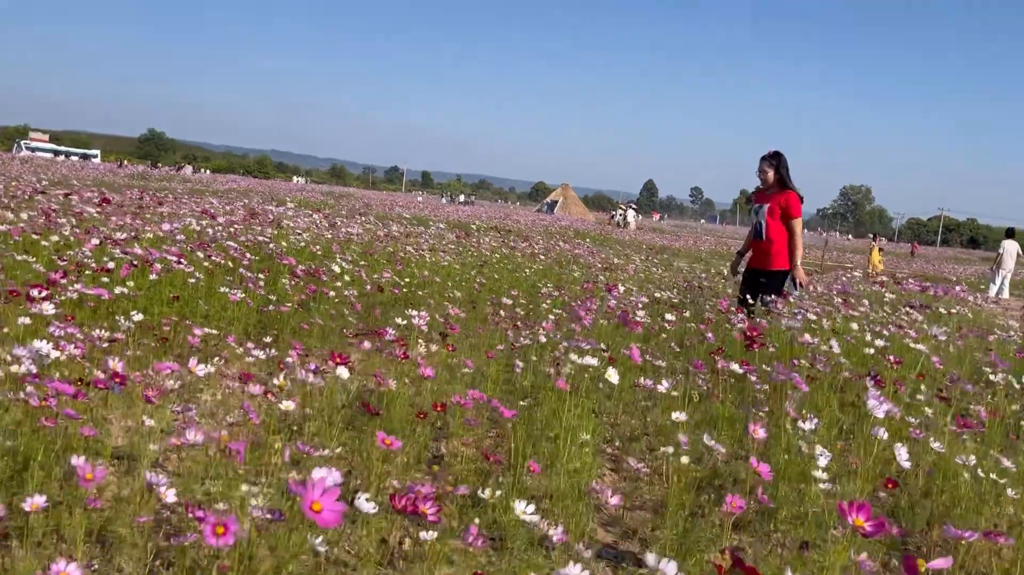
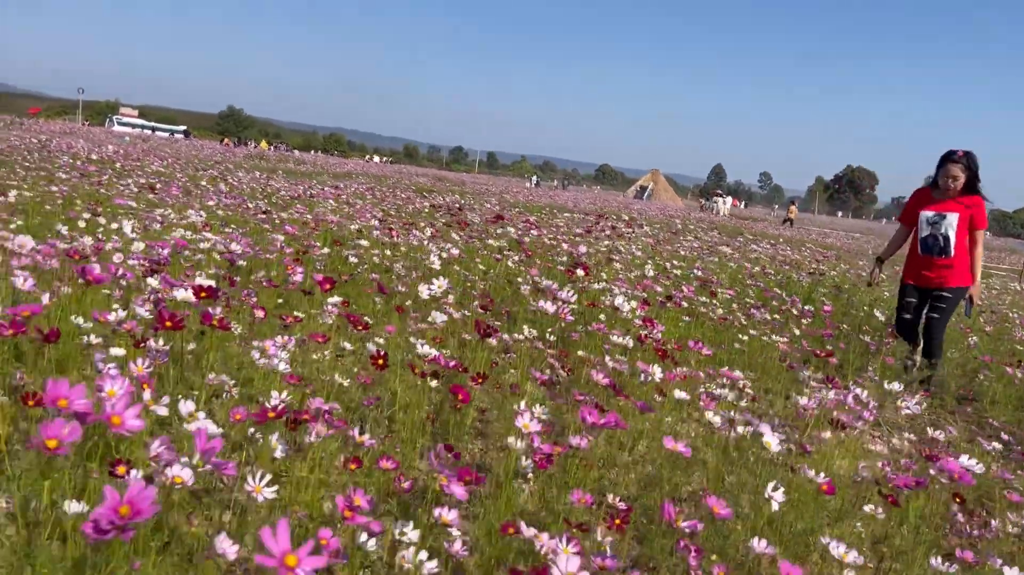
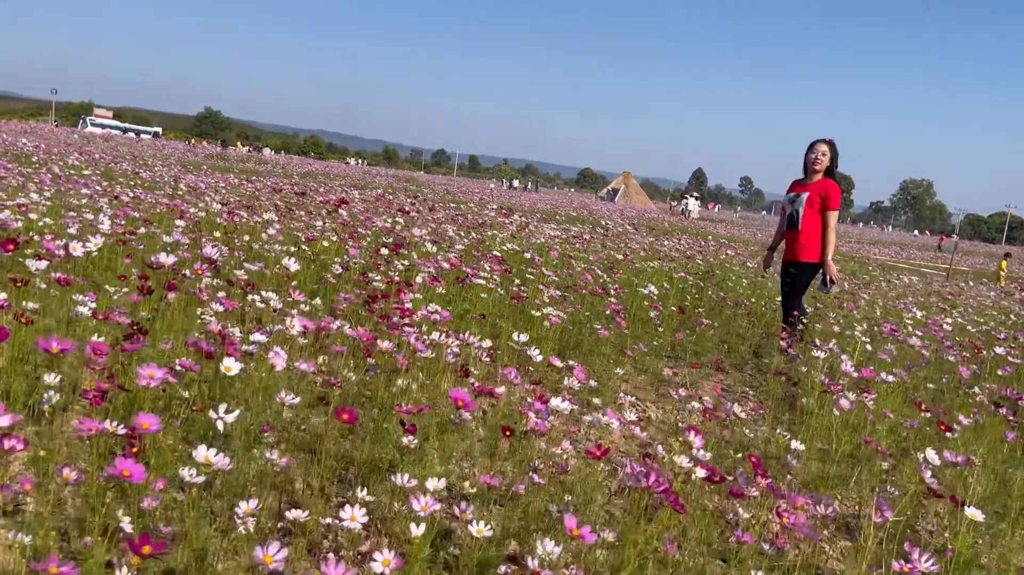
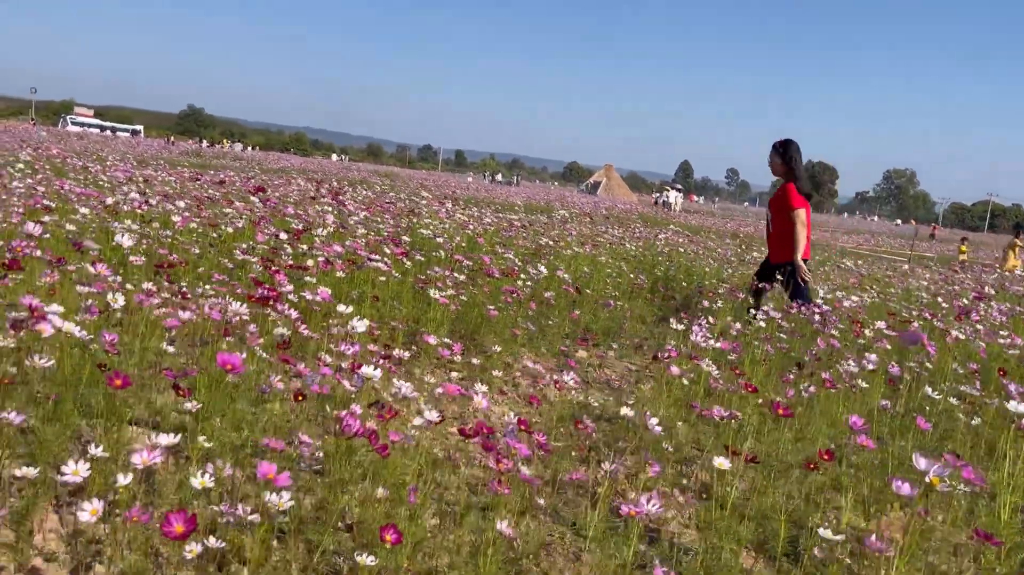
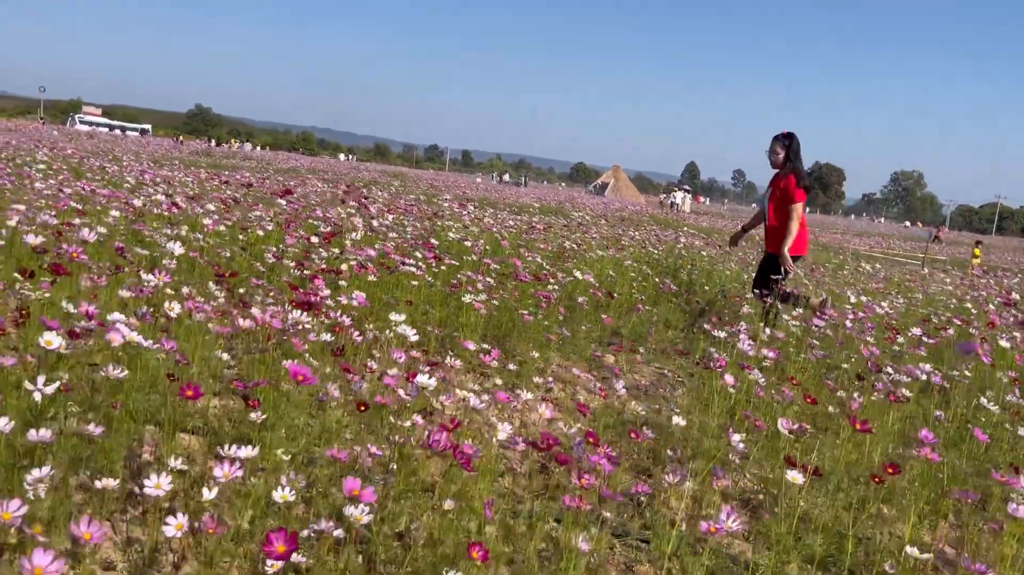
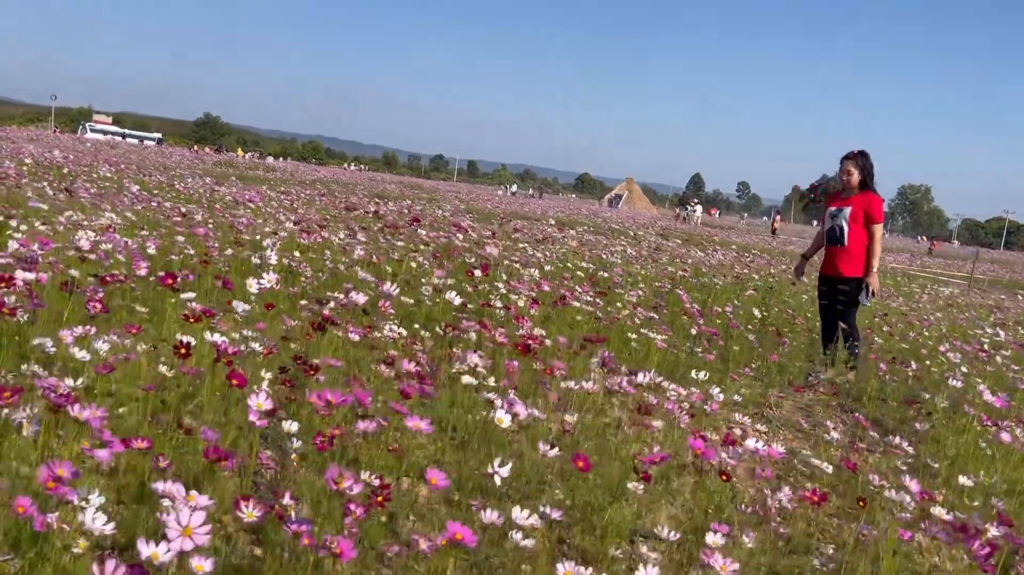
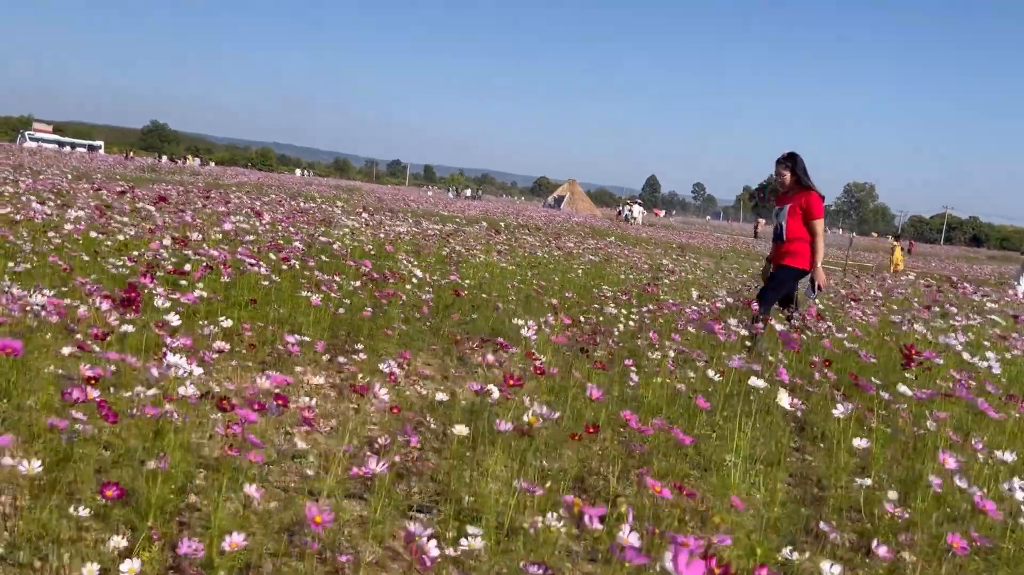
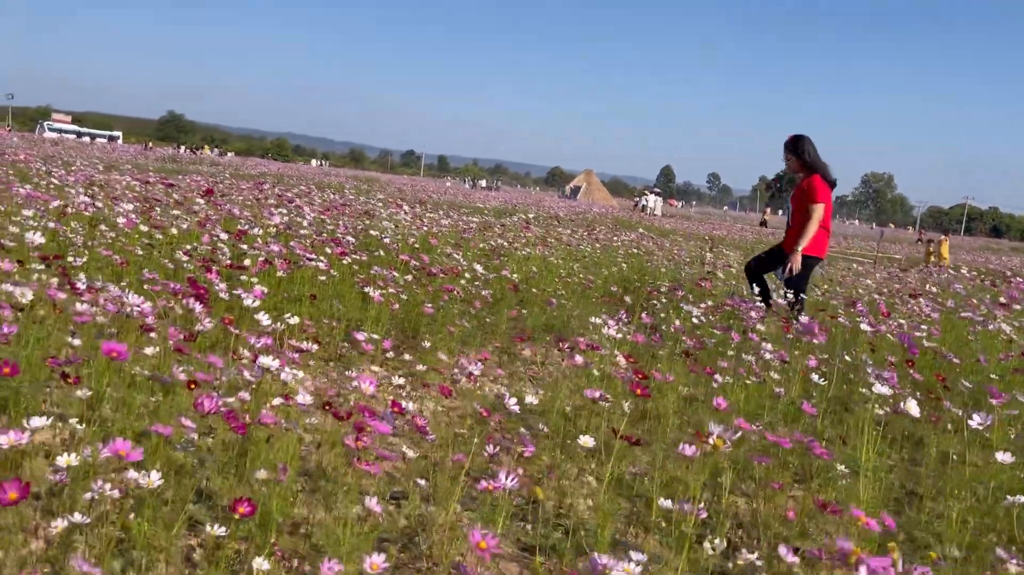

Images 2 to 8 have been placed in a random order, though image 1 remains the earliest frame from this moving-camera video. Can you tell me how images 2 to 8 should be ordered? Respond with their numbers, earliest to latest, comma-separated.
7, 8, 4, 5, 3, 6, 2
